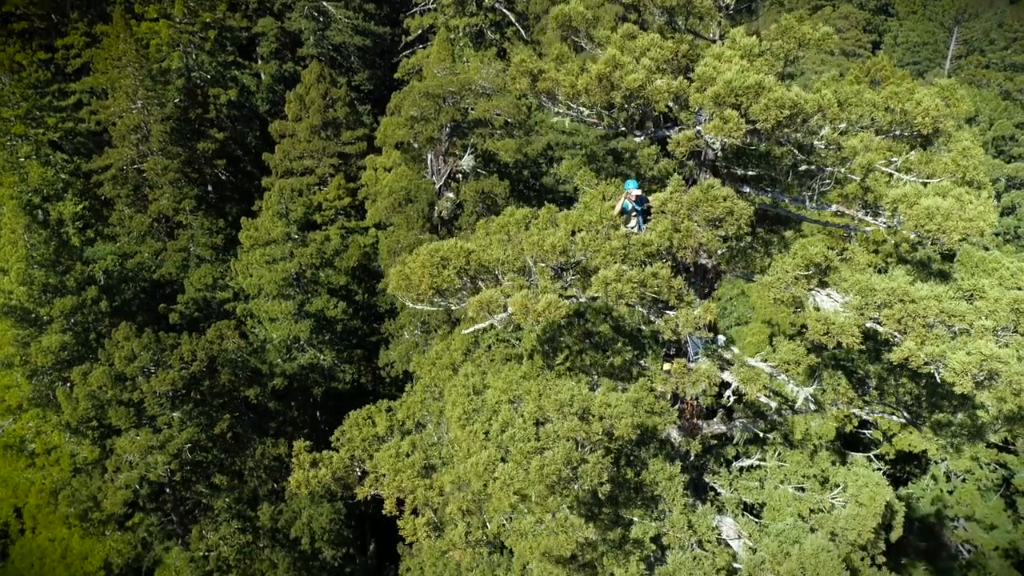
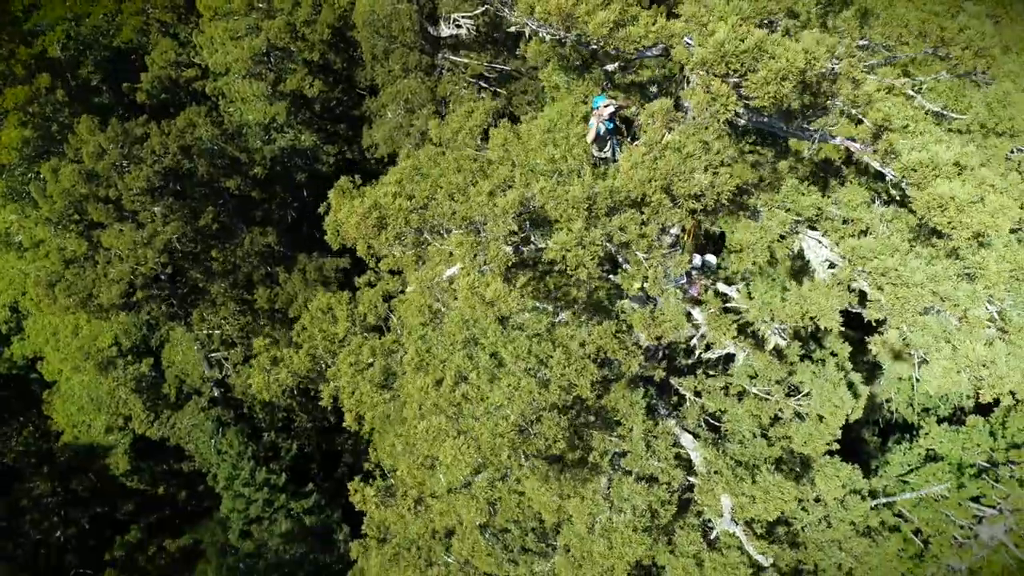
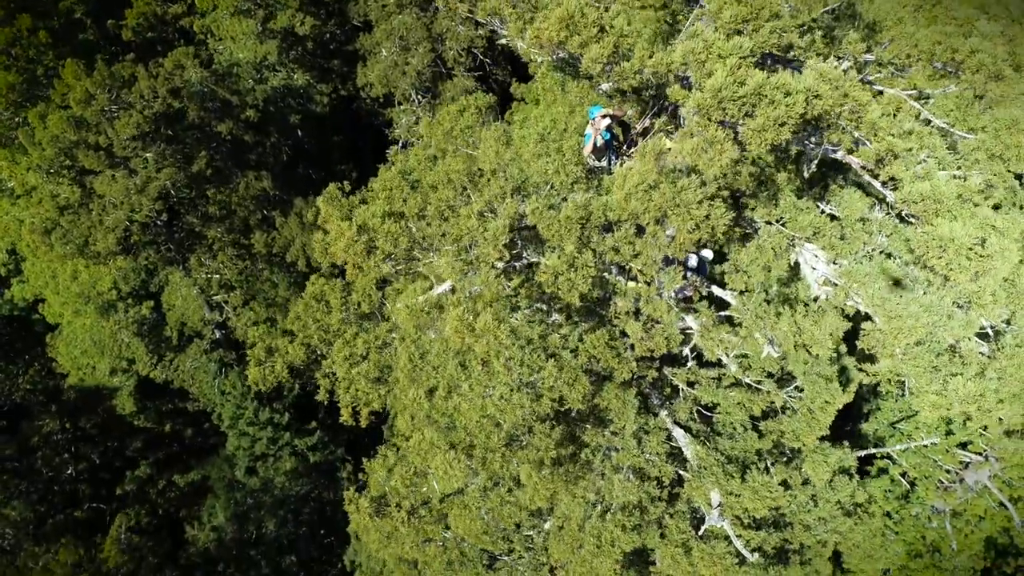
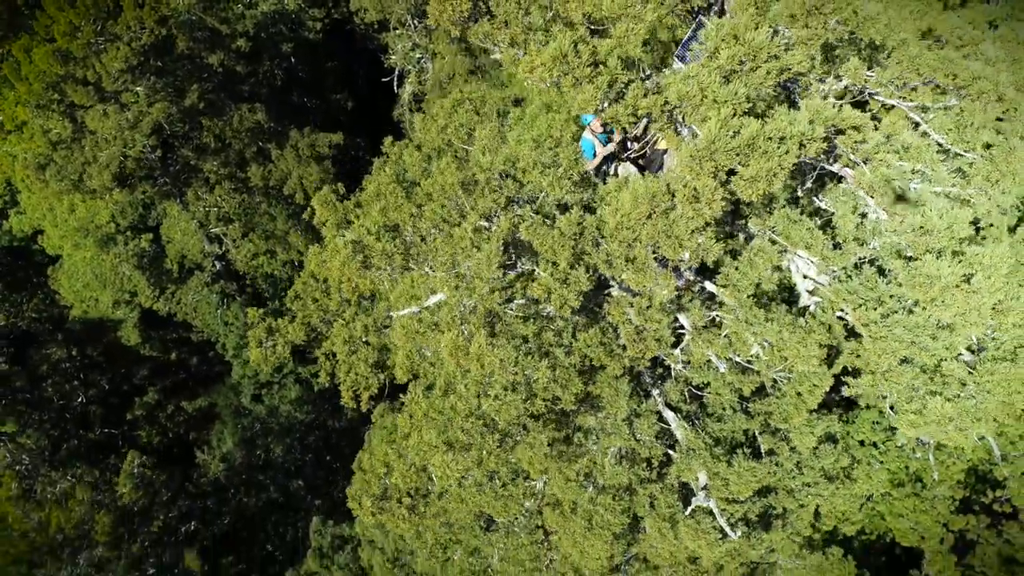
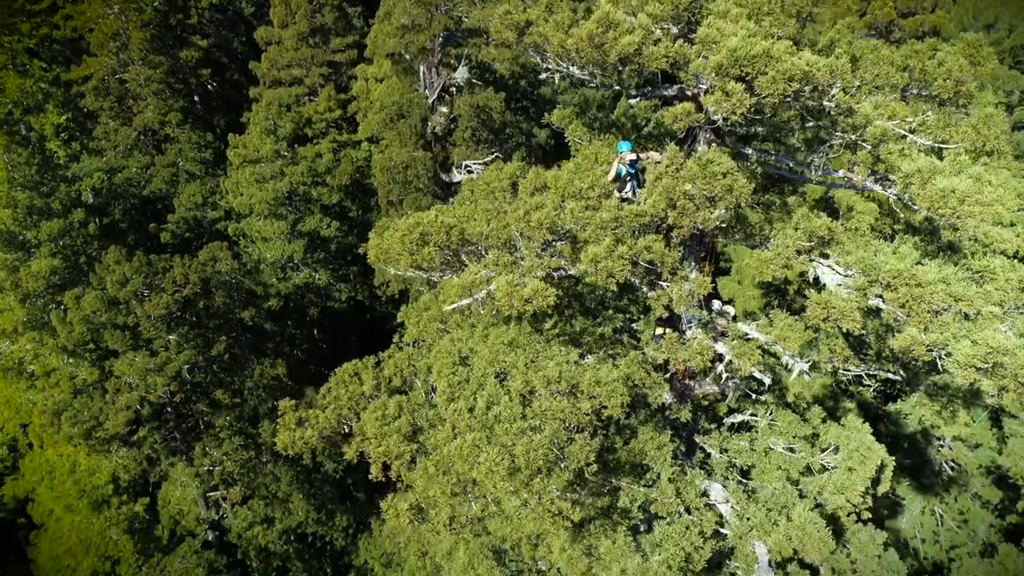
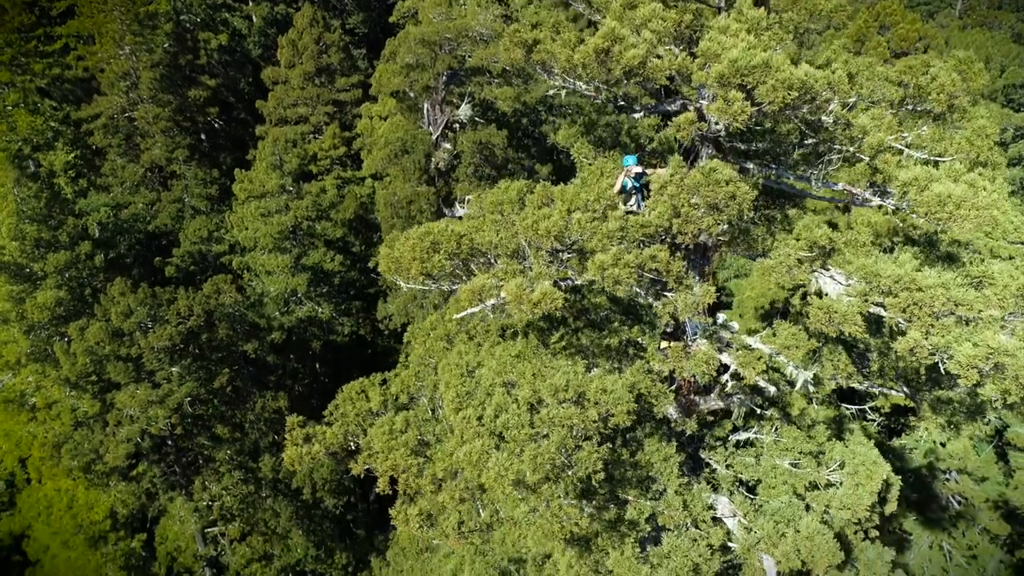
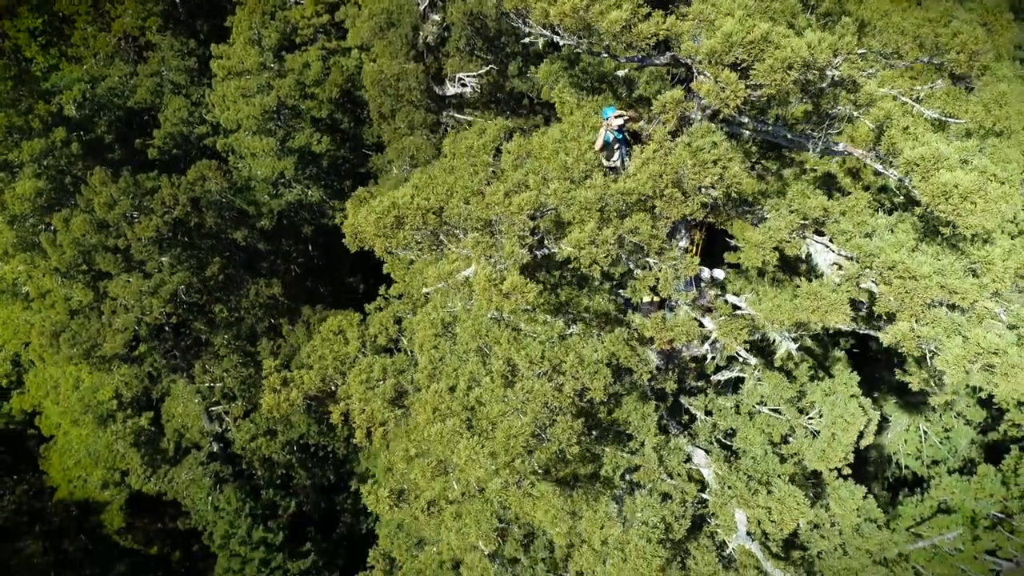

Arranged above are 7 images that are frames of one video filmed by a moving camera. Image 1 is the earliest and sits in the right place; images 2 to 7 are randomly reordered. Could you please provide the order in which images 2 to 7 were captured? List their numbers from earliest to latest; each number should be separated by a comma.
6, 5, 7, 2, 3, 4
